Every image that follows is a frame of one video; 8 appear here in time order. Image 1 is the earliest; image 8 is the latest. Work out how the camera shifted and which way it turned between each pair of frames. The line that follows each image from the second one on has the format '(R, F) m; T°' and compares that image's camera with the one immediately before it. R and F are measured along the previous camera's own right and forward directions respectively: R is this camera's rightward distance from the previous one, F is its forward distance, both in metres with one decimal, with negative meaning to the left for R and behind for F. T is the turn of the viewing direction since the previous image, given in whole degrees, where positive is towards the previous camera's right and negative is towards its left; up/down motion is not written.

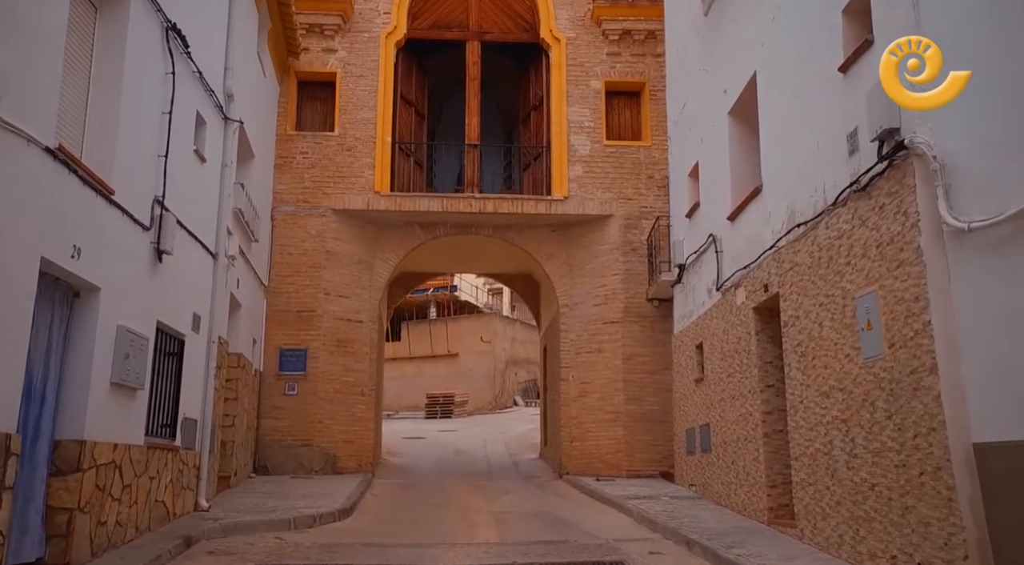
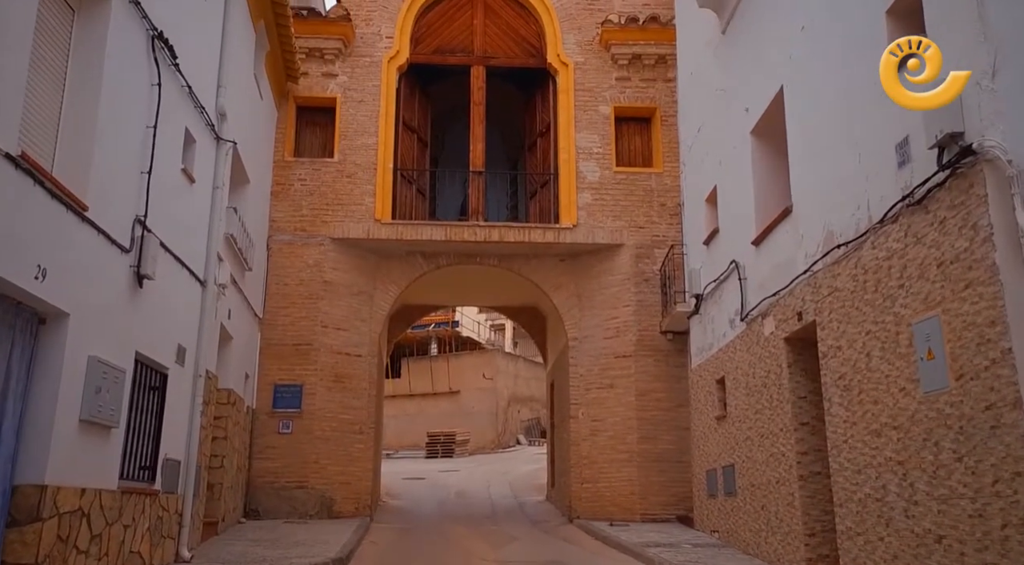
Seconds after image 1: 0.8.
(-0.1, +0.6) m; 0°
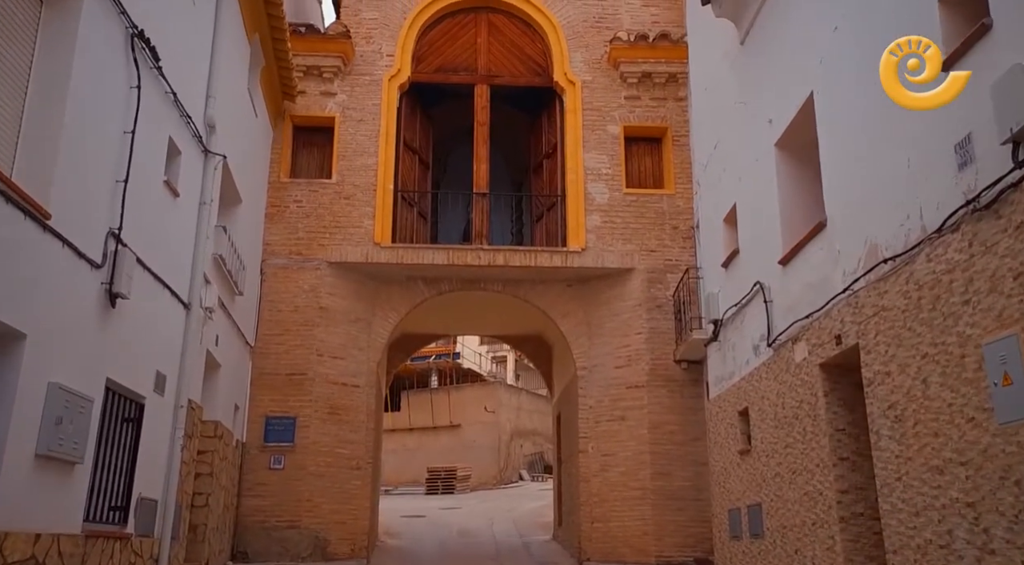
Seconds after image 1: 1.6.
(-0.1, +0.6) m; 0°
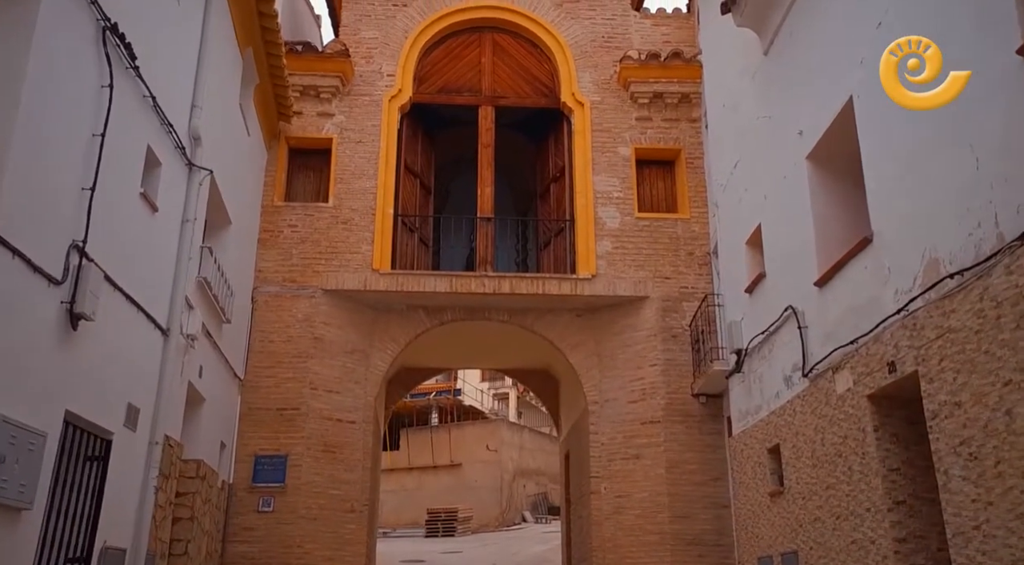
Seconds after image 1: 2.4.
(-0.1, +0.7) m; 0°
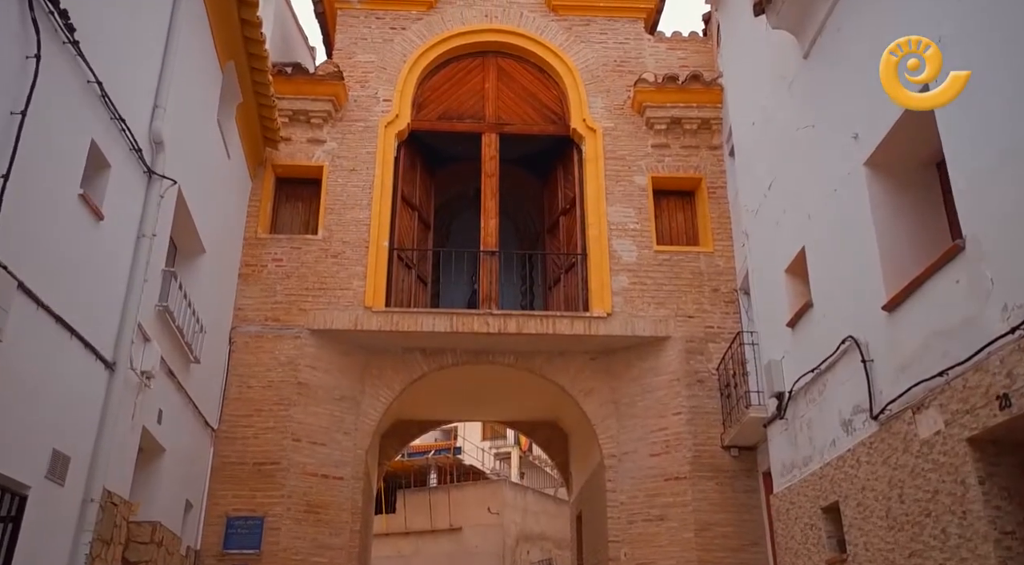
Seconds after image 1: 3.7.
(-0.1, +1.1) m; 0°
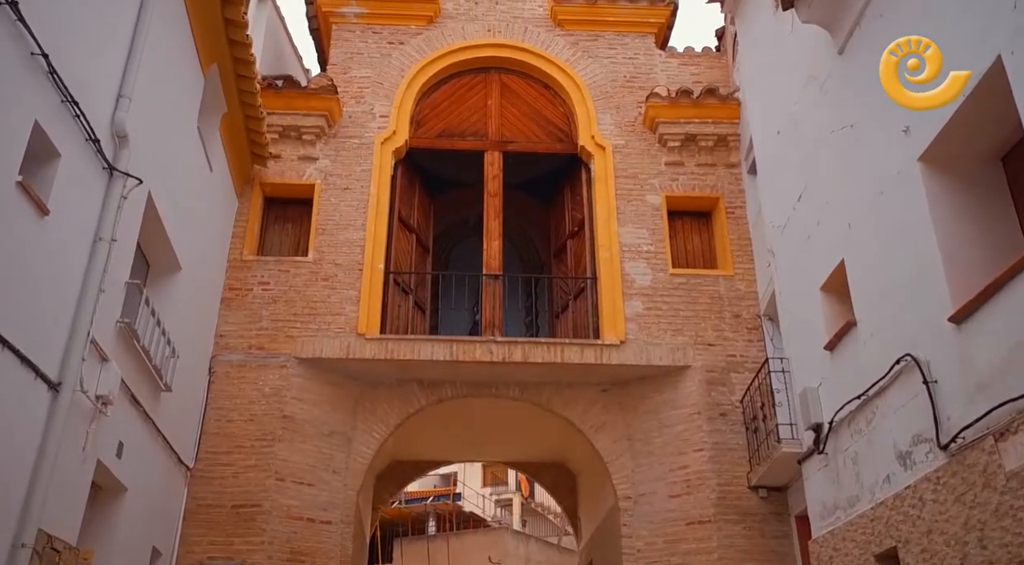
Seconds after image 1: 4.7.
(-0.1, +0.8) m; 0°
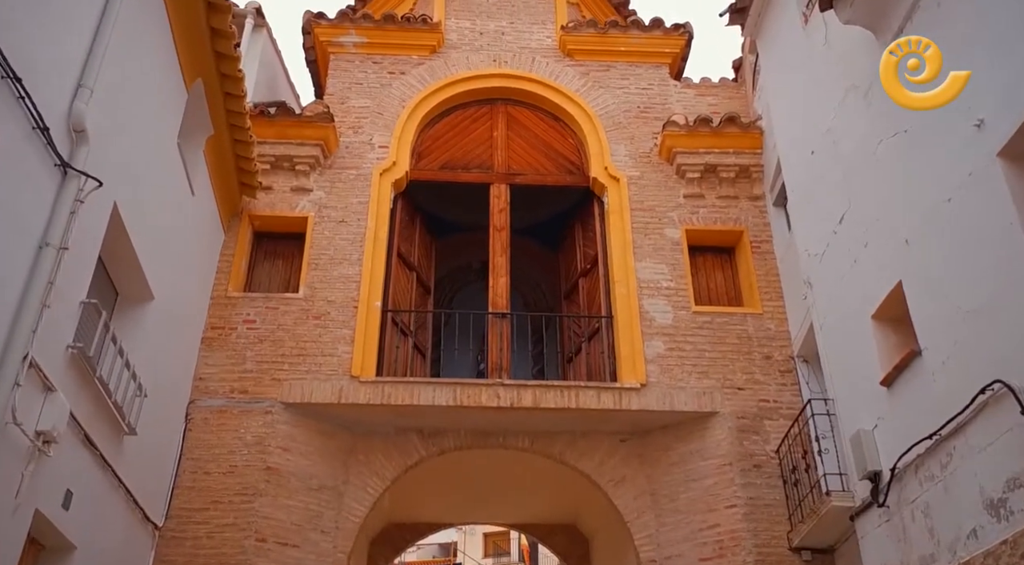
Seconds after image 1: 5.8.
(-0.1, +0.8) m; 0°
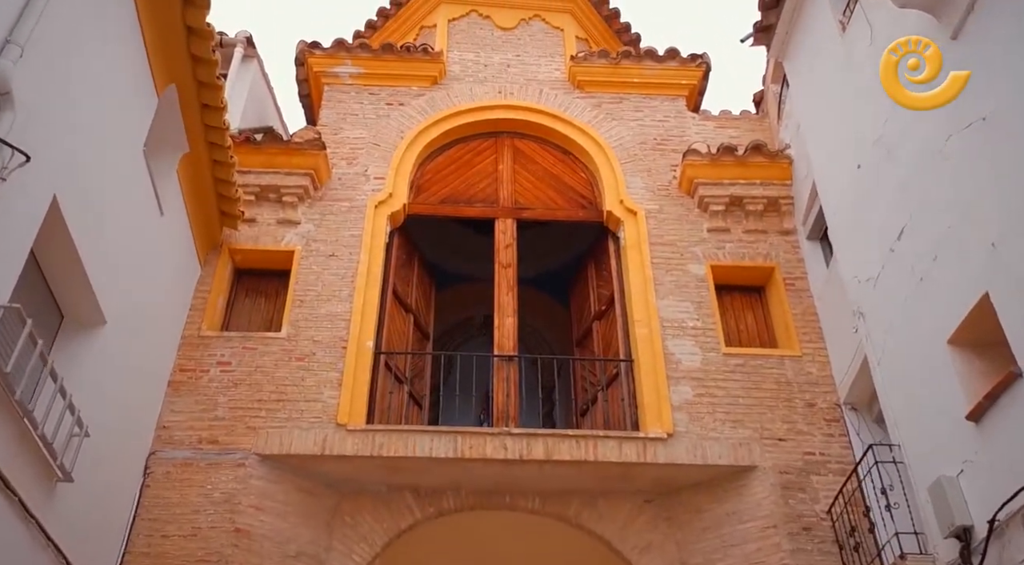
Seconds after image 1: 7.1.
(-0.1, +1.0) m; 0°
